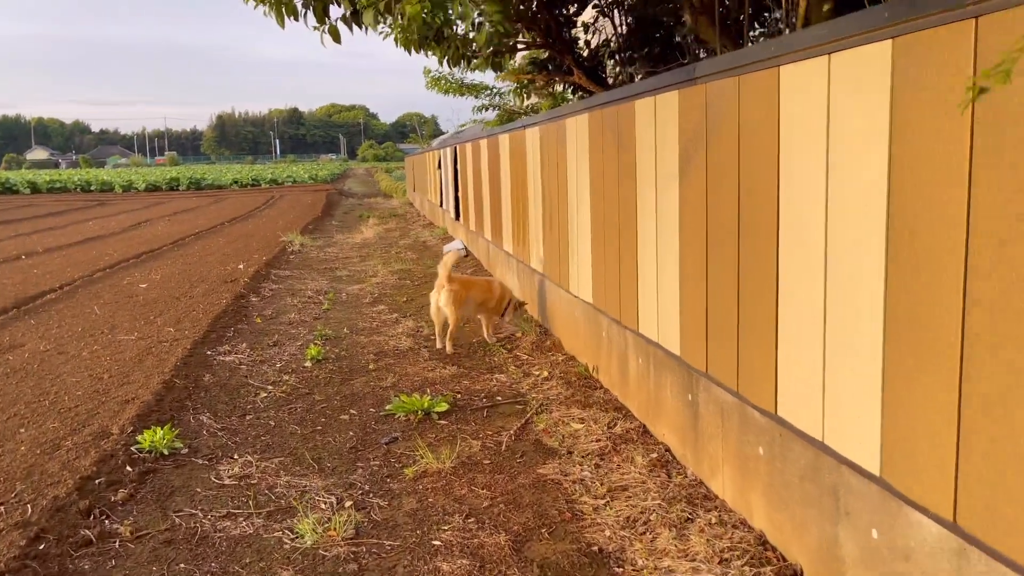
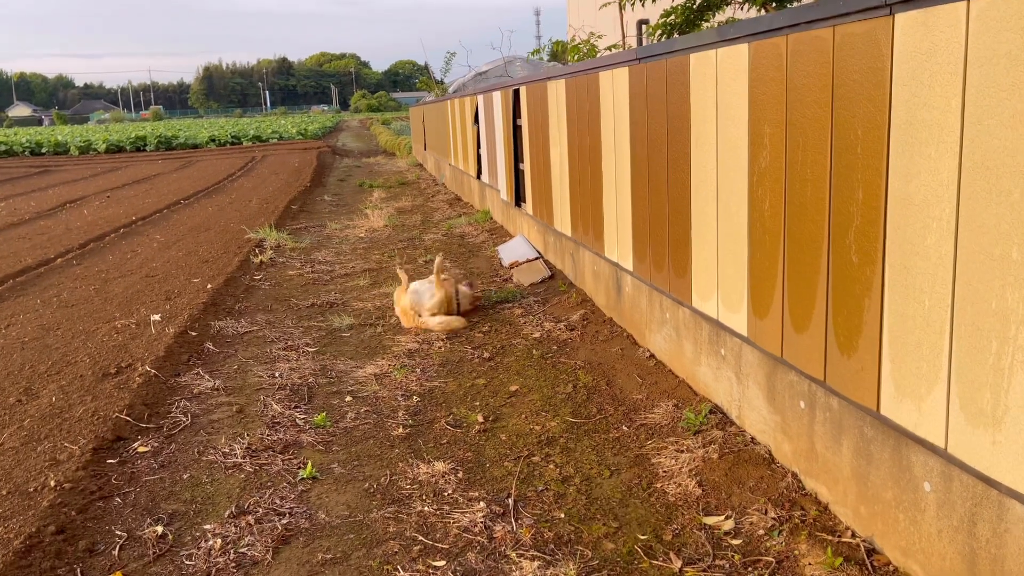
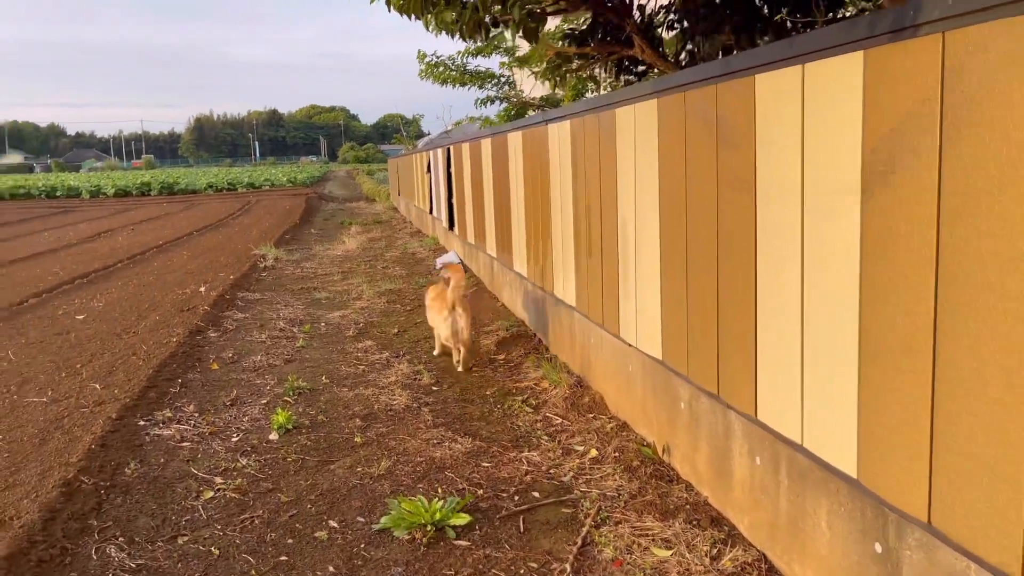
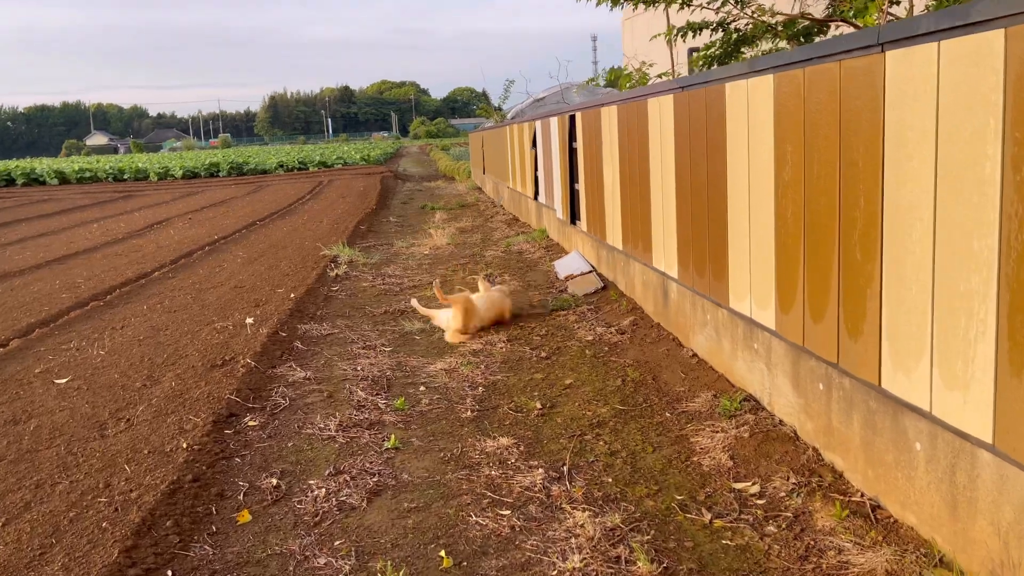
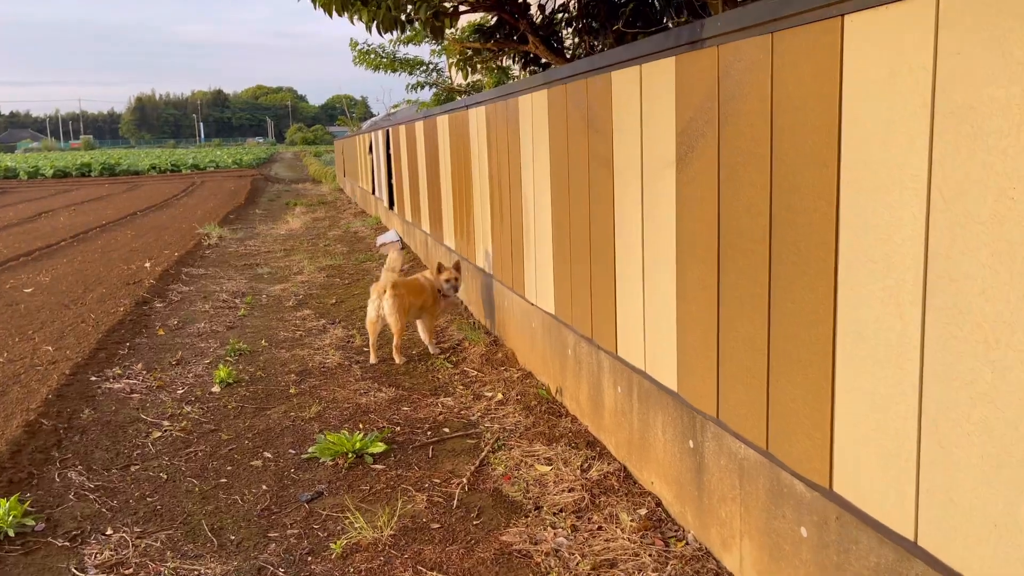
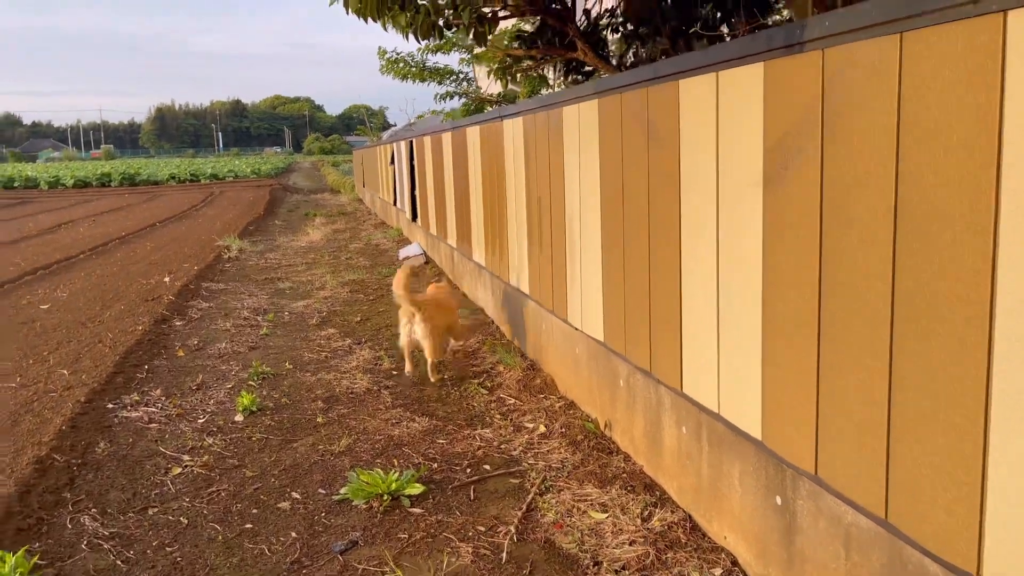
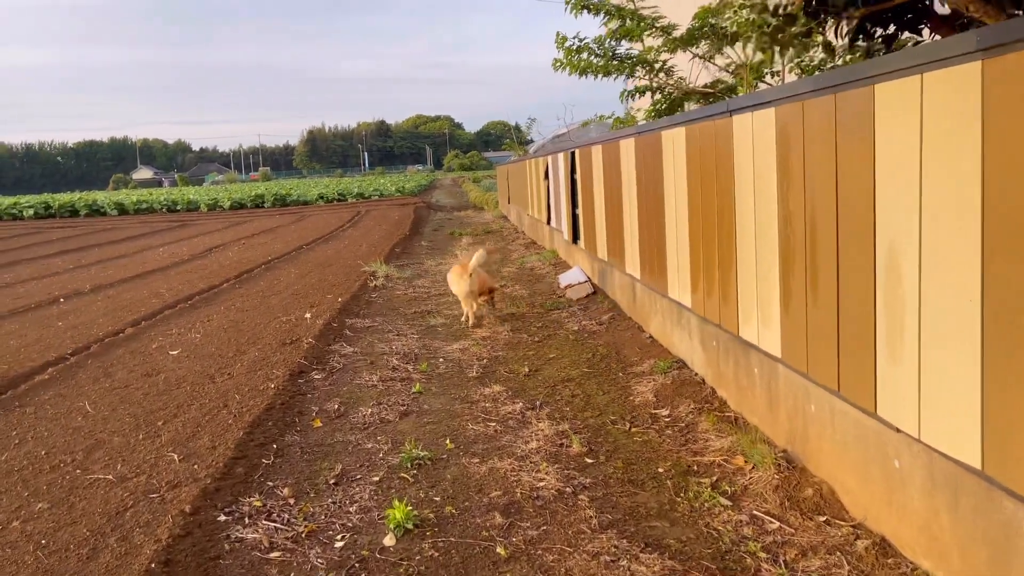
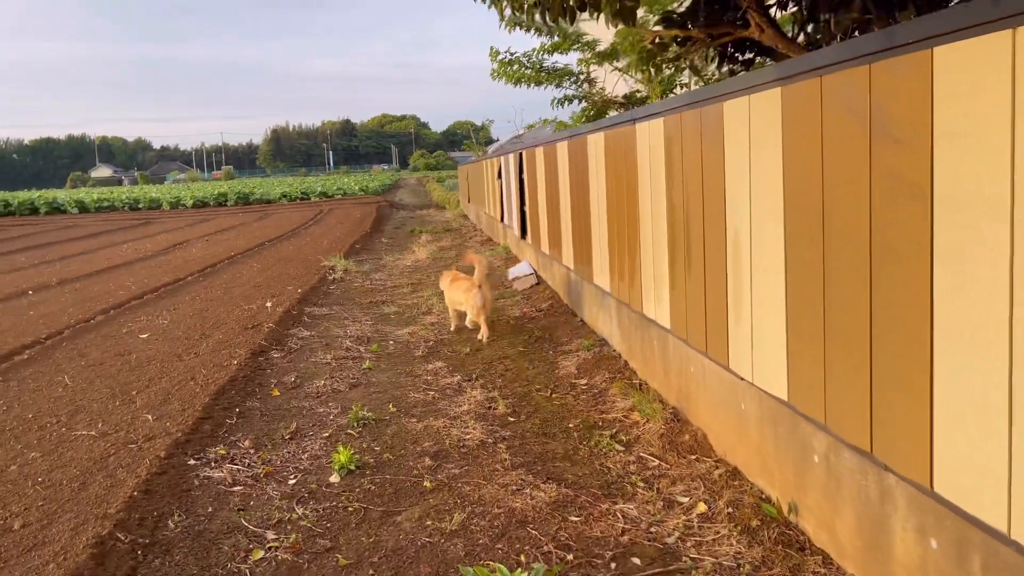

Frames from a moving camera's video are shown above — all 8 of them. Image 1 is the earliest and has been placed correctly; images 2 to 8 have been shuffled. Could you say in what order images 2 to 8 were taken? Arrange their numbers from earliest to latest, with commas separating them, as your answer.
5, 6, 3, 8, 7, 4, 2
